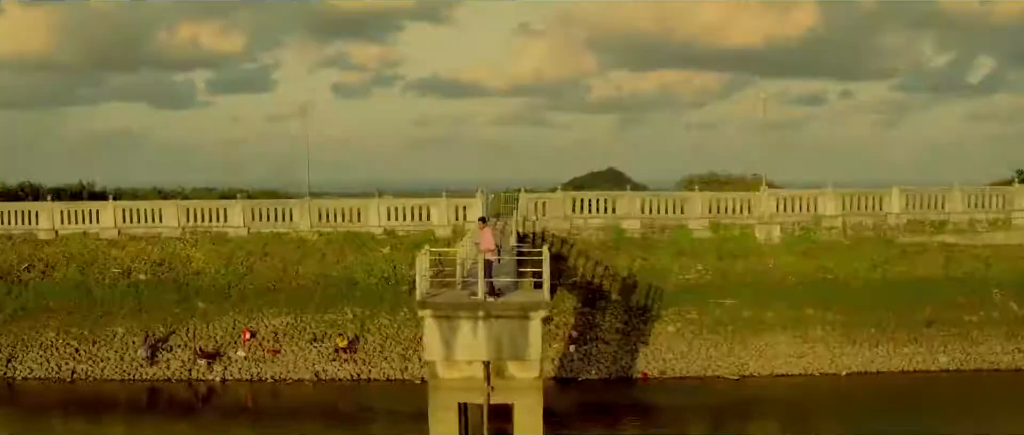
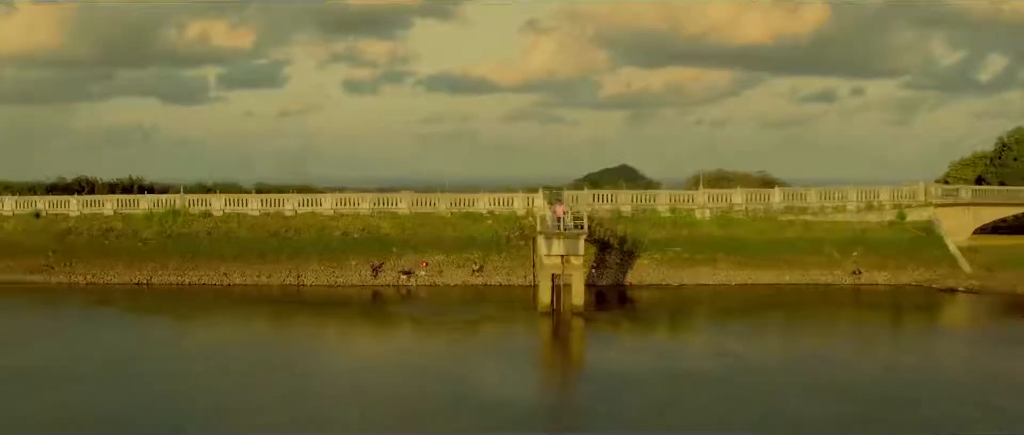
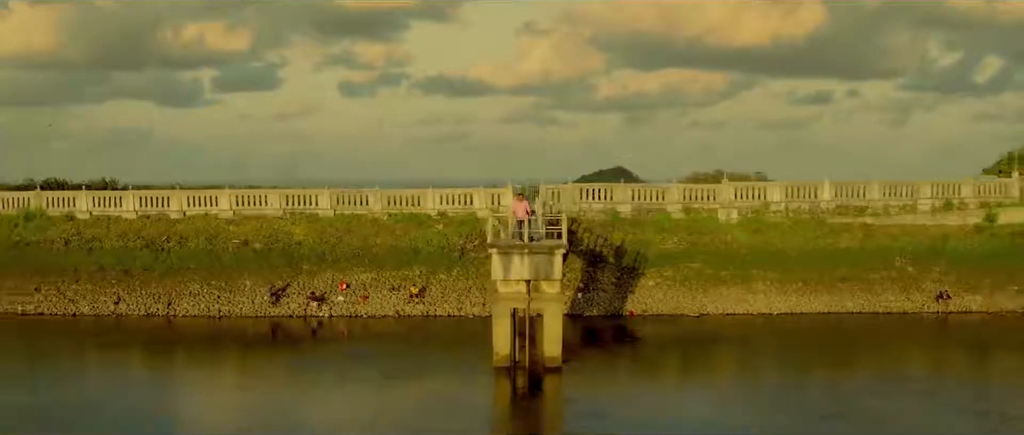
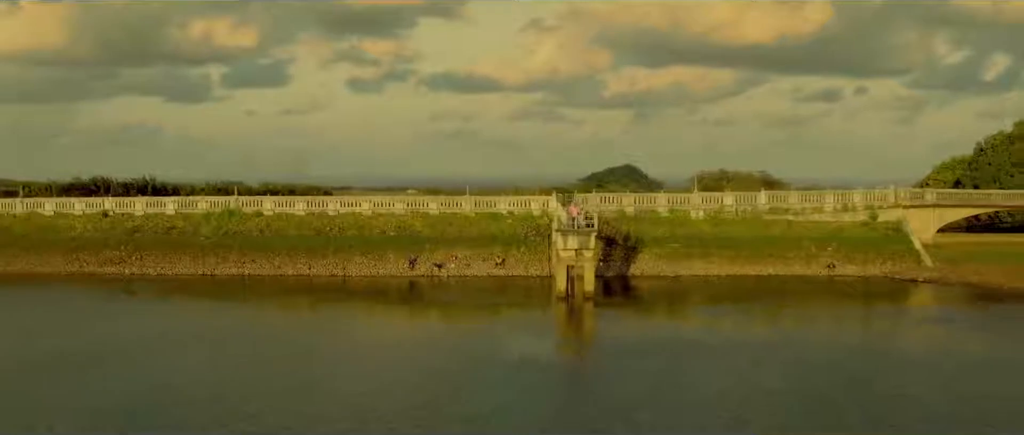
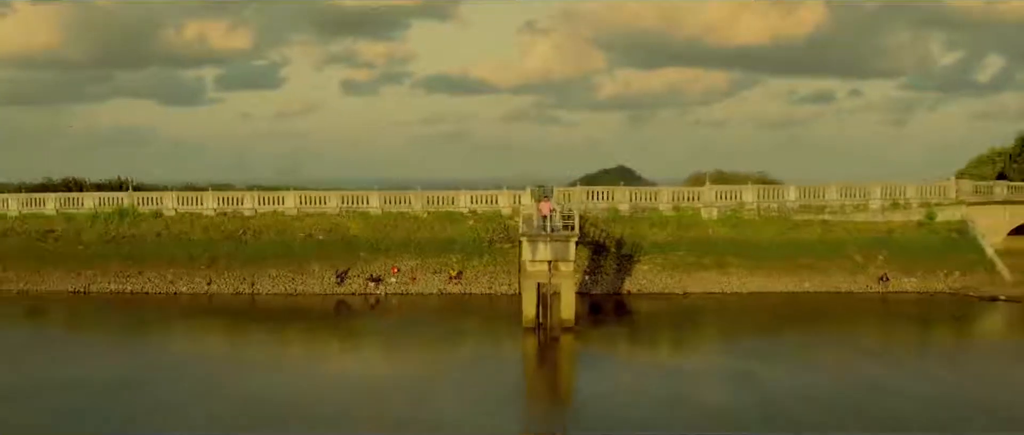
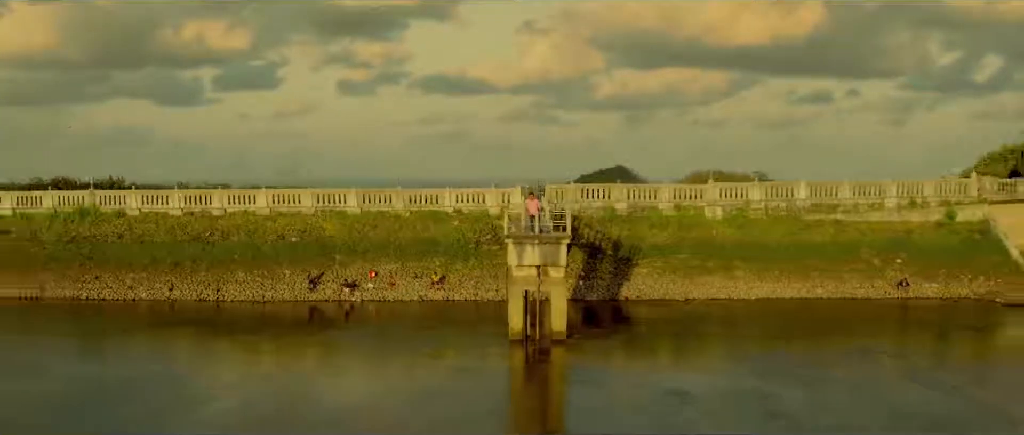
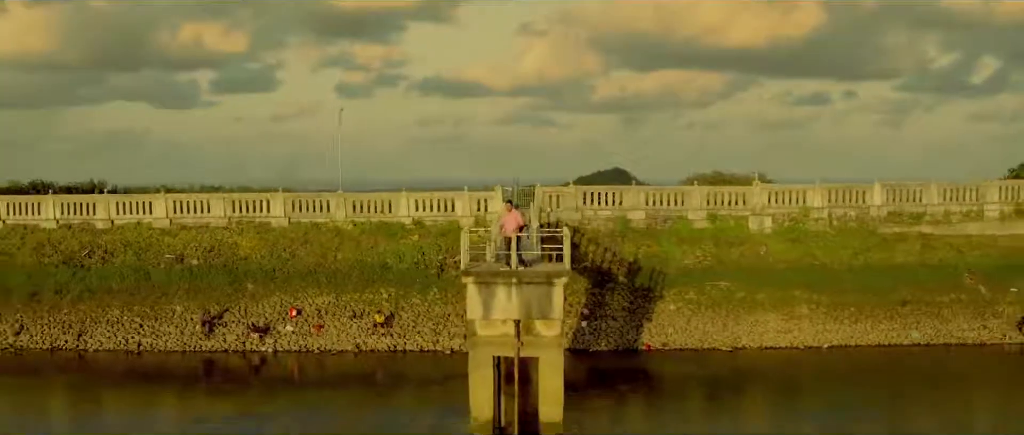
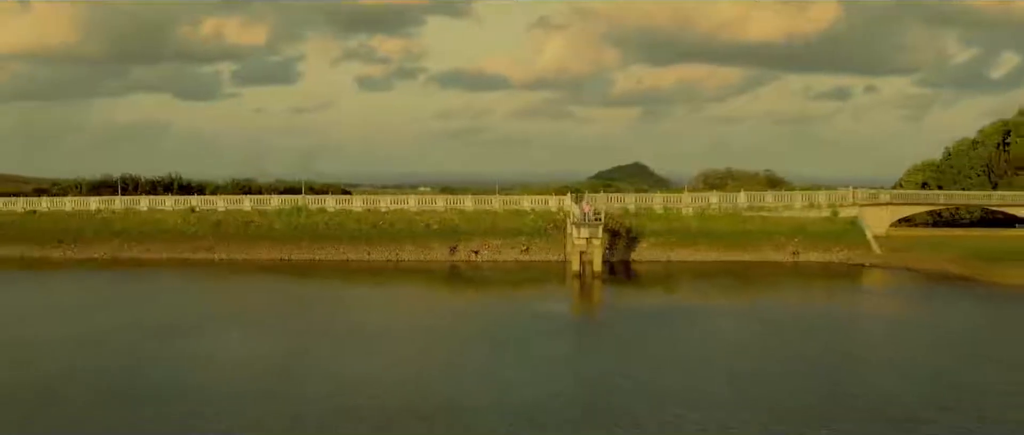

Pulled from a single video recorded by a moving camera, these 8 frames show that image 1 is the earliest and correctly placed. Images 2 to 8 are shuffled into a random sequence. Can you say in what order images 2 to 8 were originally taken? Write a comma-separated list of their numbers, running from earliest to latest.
7, 3, 6, 5, 2, 4, 8
